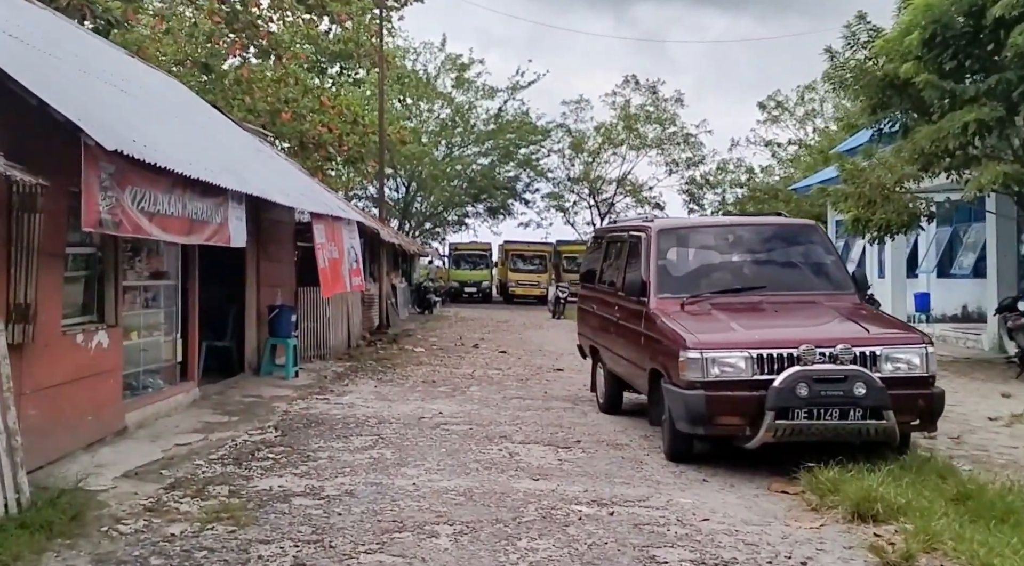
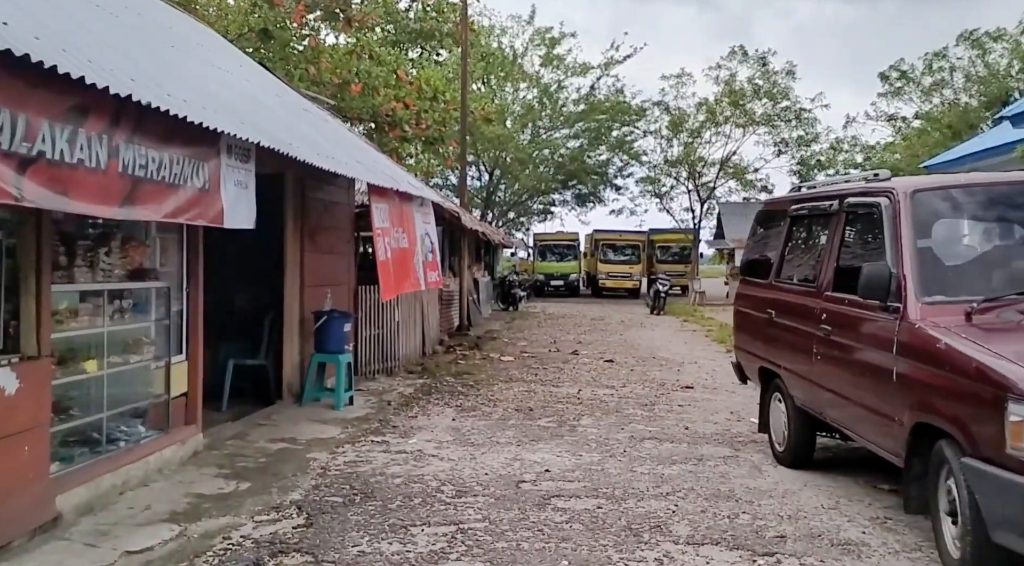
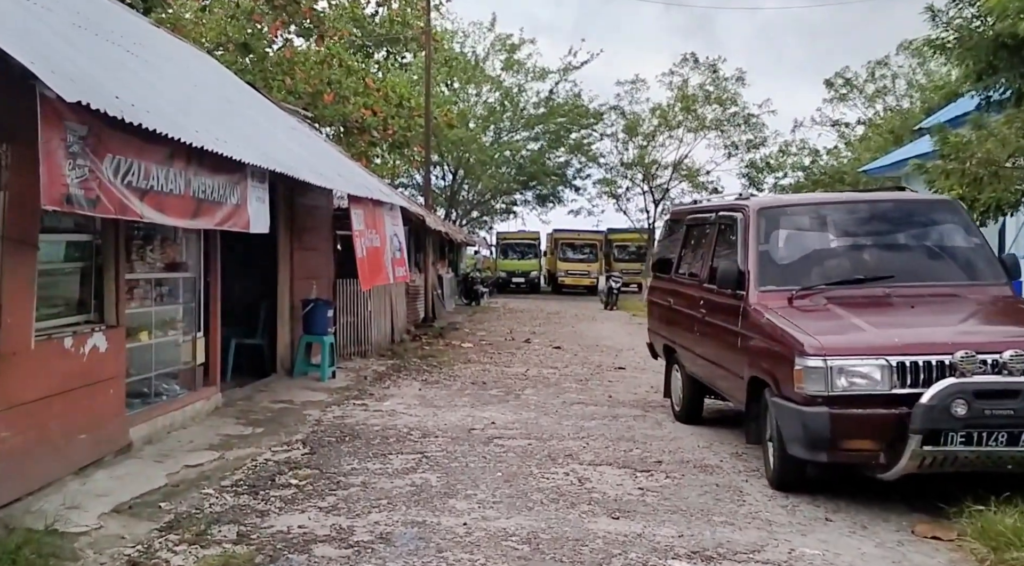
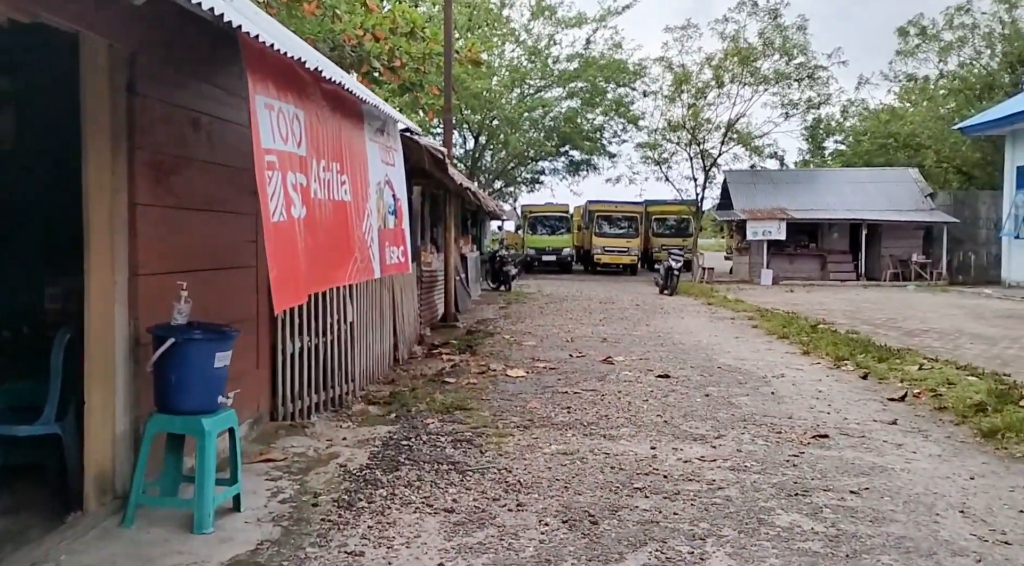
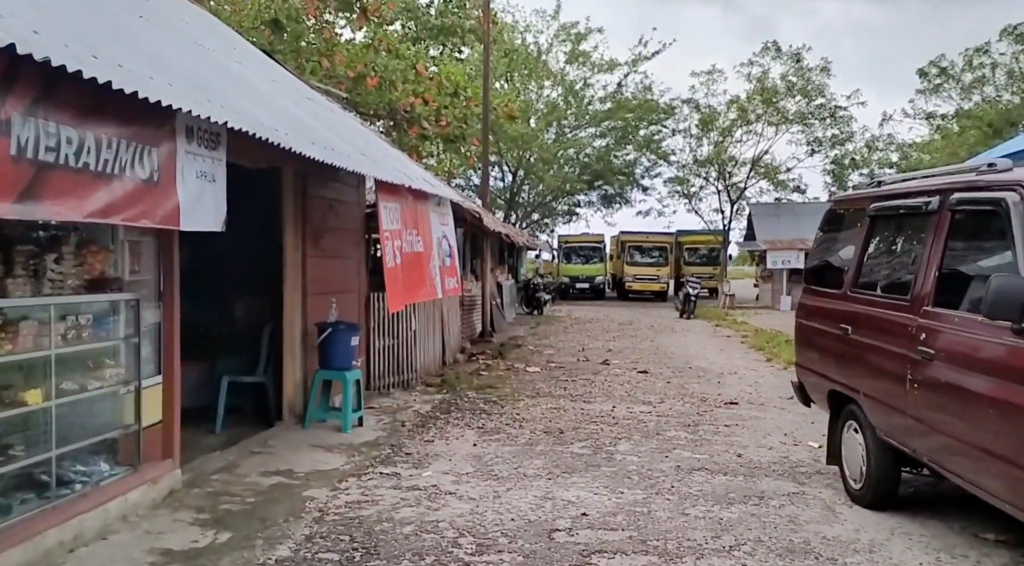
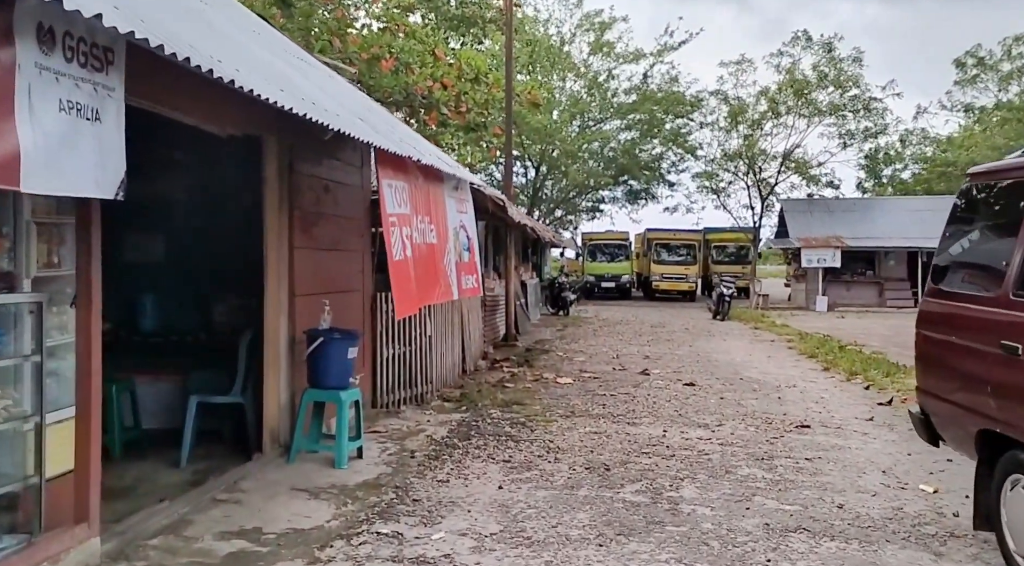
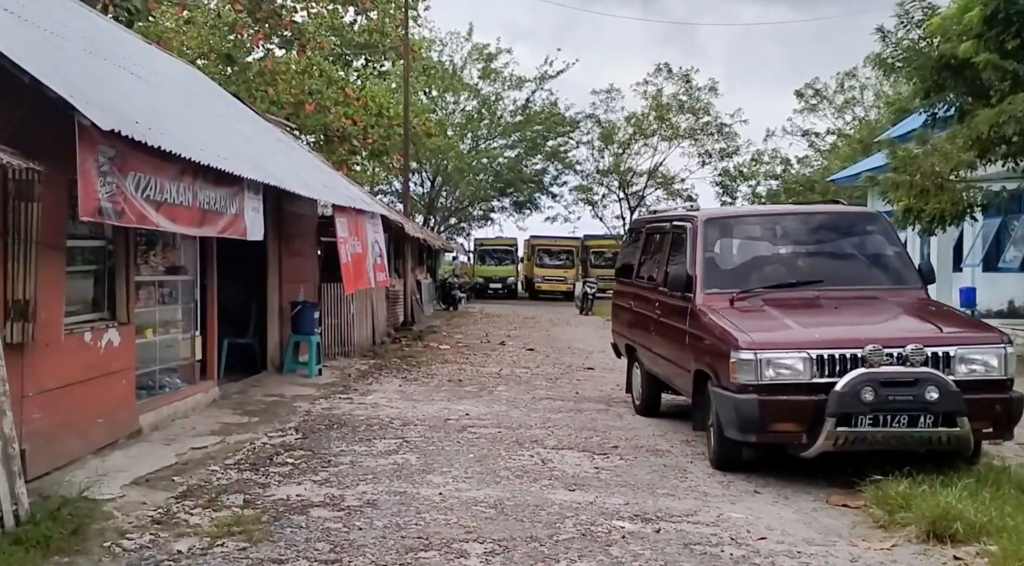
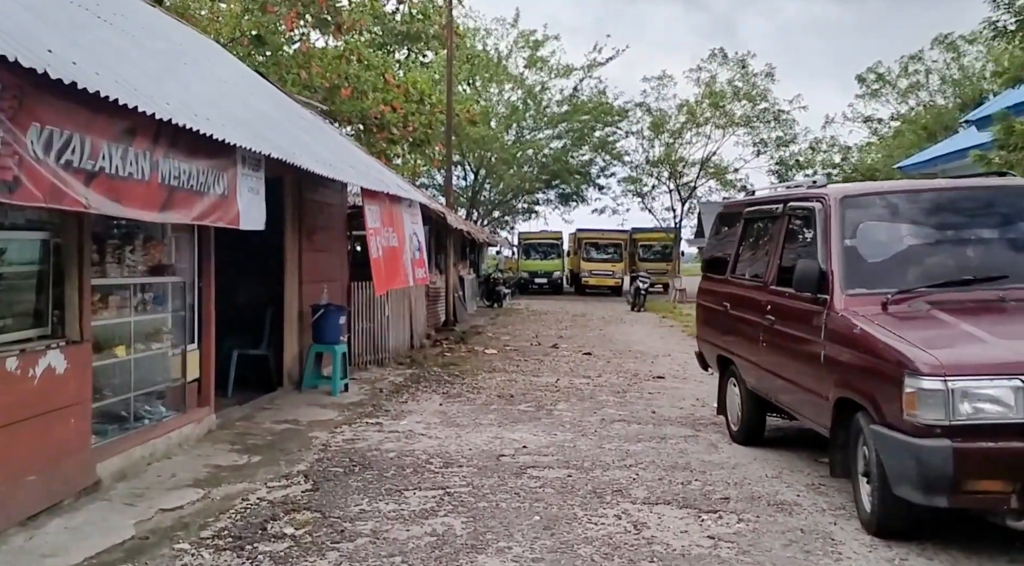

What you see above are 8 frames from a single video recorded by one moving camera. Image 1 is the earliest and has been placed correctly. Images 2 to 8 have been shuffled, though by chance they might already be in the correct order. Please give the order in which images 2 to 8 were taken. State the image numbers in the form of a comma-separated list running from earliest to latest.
7, 3, 8, 2, 5, 6, 4
